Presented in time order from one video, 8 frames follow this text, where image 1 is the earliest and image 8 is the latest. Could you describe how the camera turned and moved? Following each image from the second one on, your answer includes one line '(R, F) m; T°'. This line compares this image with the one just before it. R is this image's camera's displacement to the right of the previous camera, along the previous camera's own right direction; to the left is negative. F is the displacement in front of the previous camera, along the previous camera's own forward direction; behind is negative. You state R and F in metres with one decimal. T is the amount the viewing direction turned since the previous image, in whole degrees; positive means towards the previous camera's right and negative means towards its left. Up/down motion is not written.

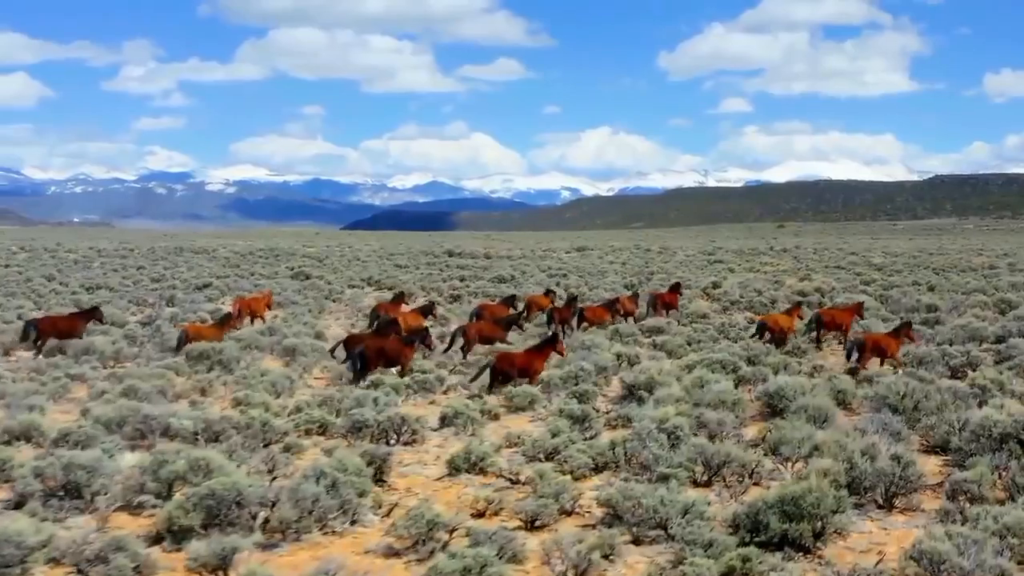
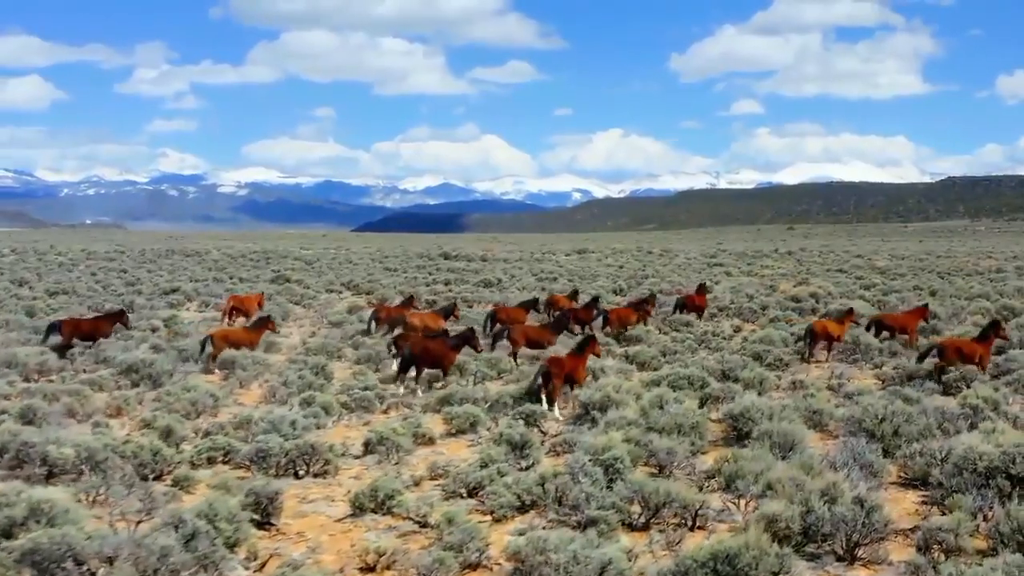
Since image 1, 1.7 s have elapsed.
(+0.8, +1.3) m; -1°
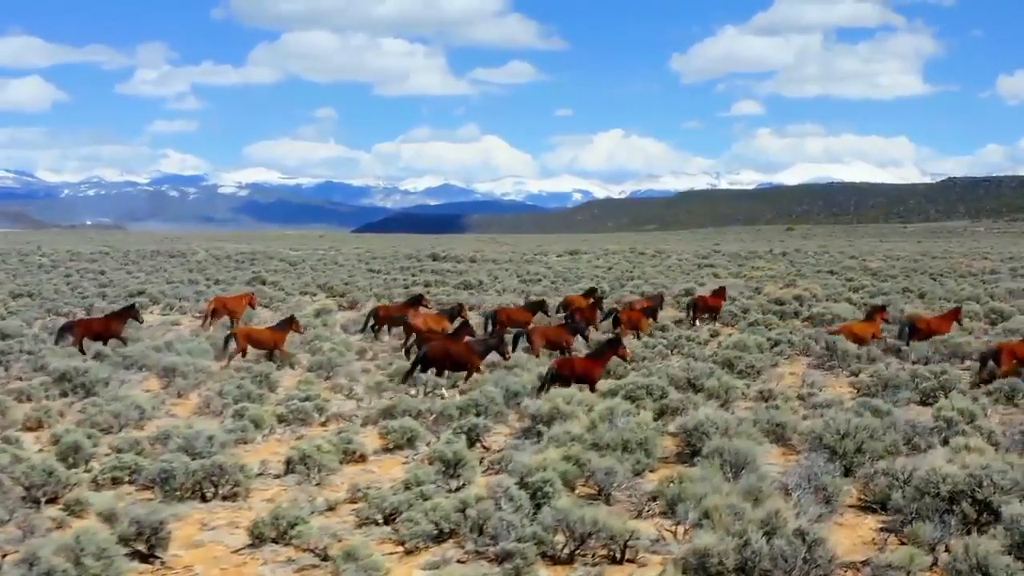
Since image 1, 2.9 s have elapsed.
(+0.7, +0.8) m; 0°
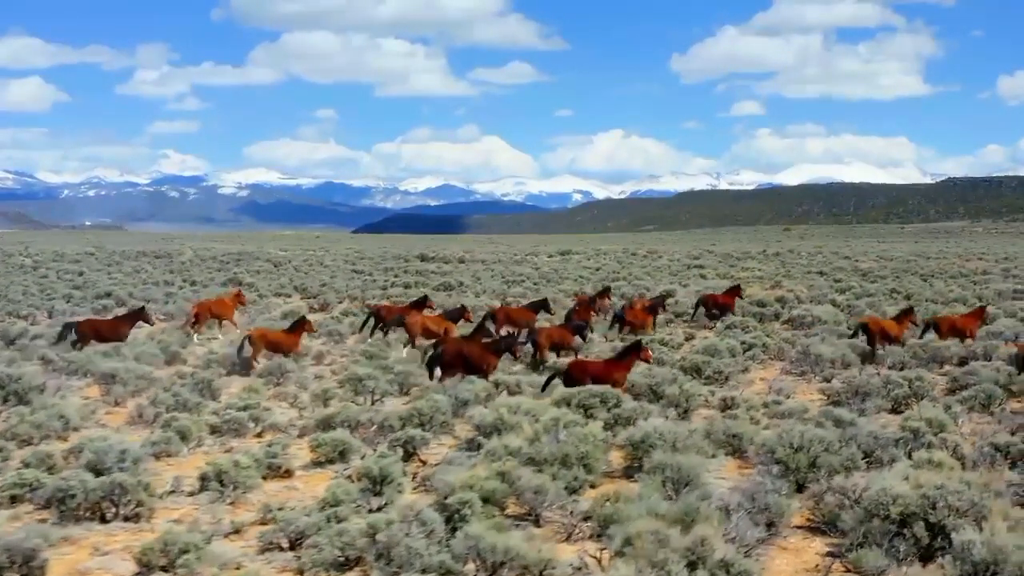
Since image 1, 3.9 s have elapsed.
(+0.6, +0.7) m; 0°
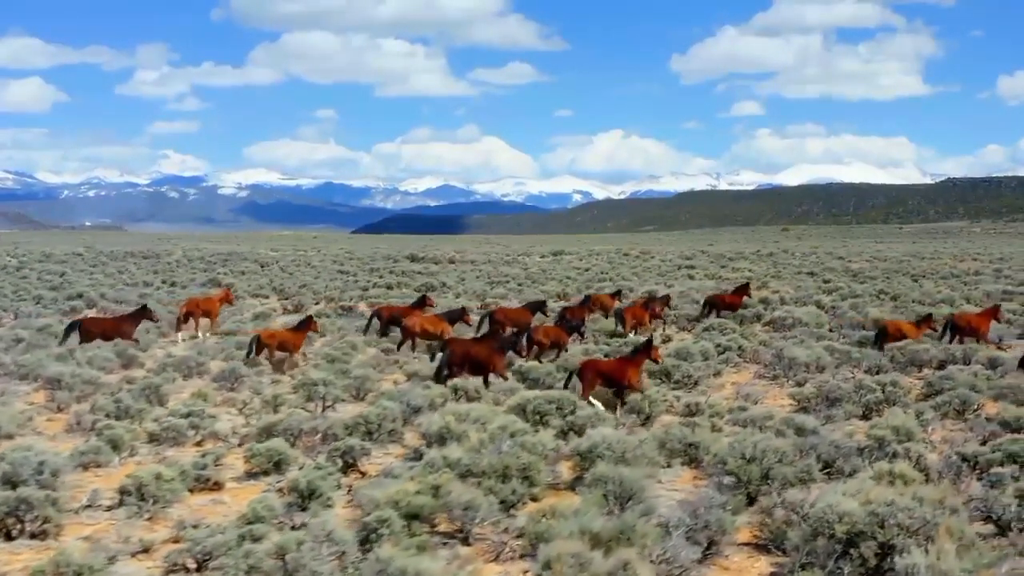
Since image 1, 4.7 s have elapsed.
(+0.6, +0.5) m; 0°
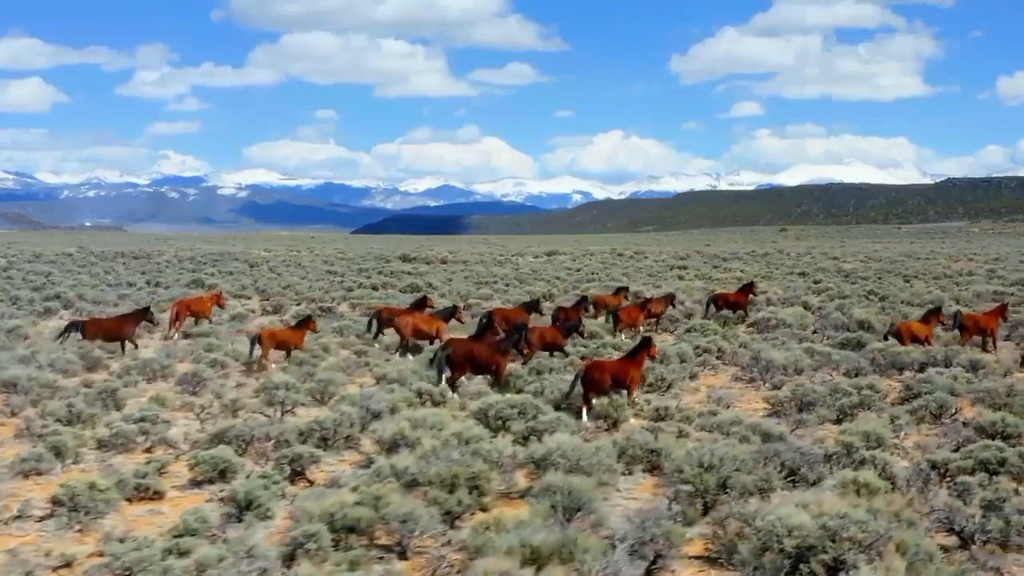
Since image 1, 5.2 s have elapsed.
(+0.4, +0.3) m; 0°
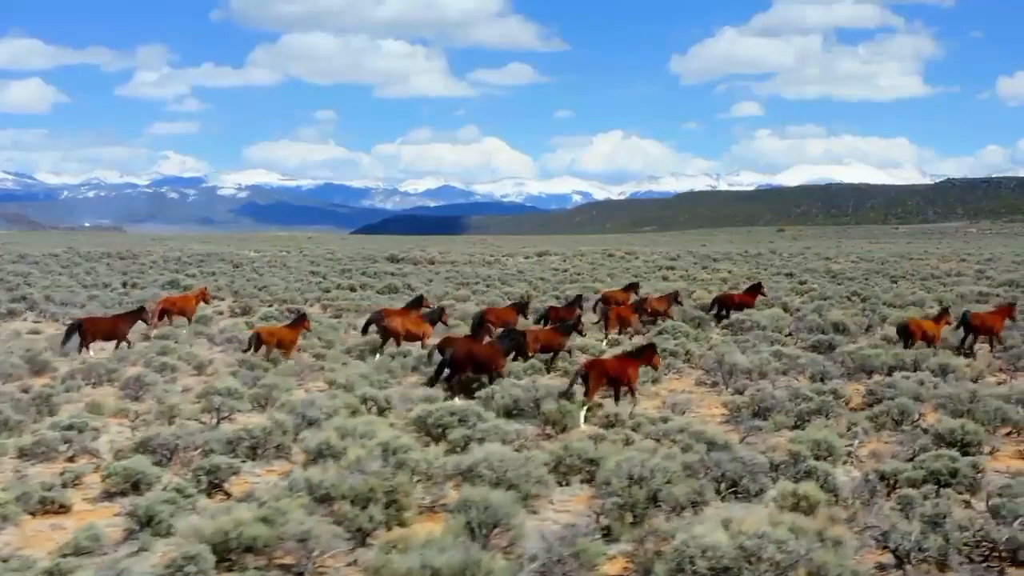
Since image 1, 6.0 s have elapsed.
(+0.7, +0.5) m; 0°
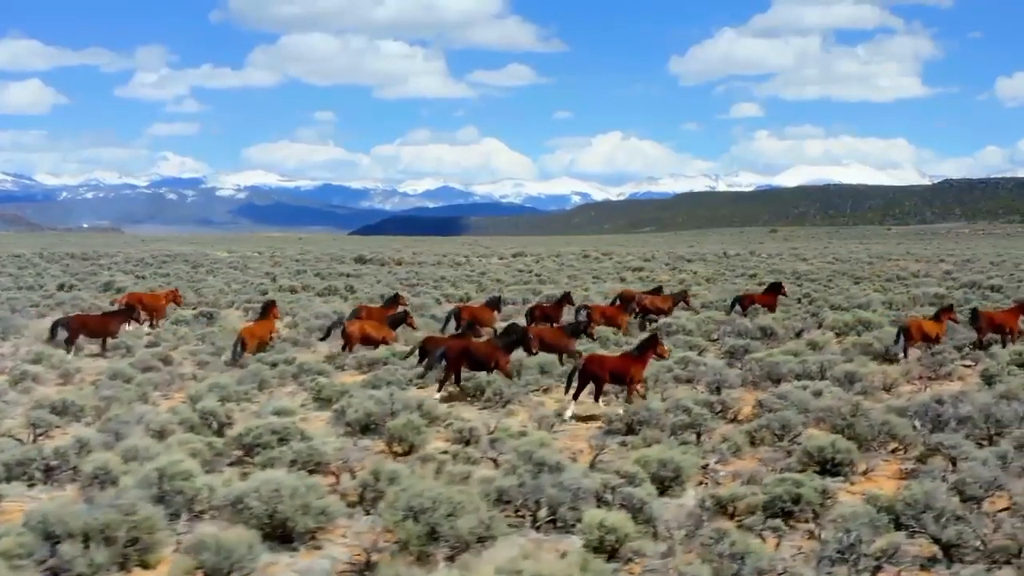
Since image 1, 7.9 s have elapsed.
(+1.7, +1.0) m; 0°
